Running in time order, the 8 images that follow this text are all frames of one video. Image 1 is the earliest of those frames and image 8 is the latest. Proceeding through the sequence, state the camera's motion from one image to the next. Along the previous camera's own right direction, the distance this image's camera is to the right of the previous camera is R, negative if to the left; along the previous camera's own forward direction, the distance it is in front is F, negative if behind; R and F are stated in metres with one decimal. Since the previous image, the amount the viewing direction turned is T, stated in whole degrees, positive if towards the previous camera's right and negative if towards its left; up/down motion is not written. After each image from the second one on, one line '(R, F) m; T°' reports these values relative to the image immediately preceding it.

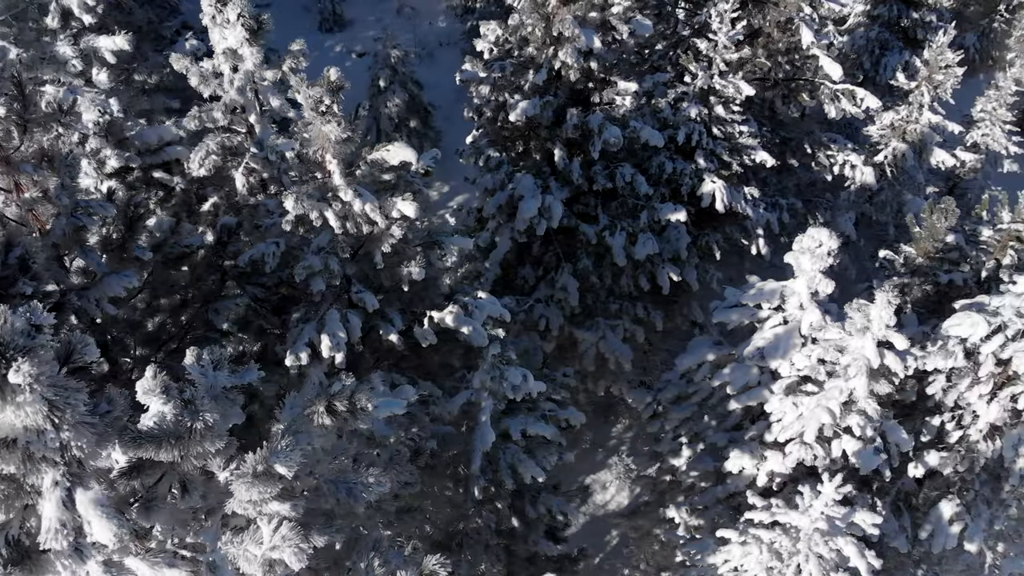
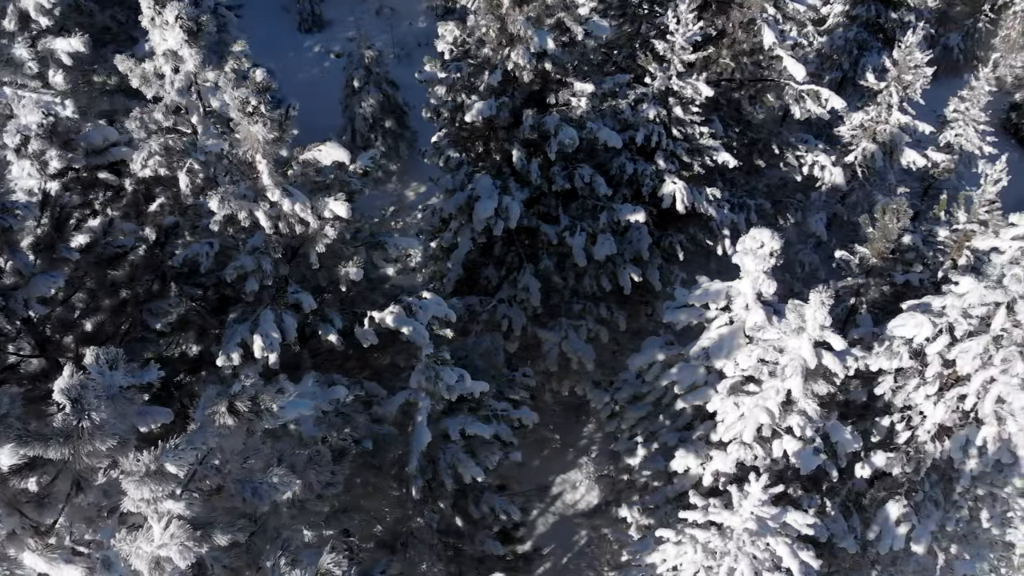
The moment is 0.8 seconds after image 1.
(+1.5, 0.0) m; 0°
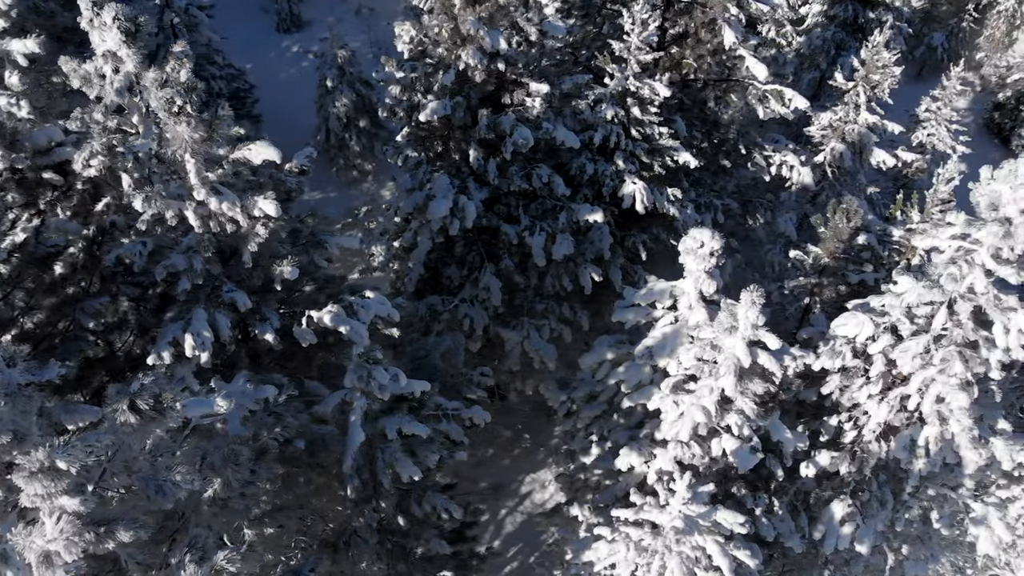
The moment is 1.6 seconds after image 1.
(+1.5, 0.0) m; 0°
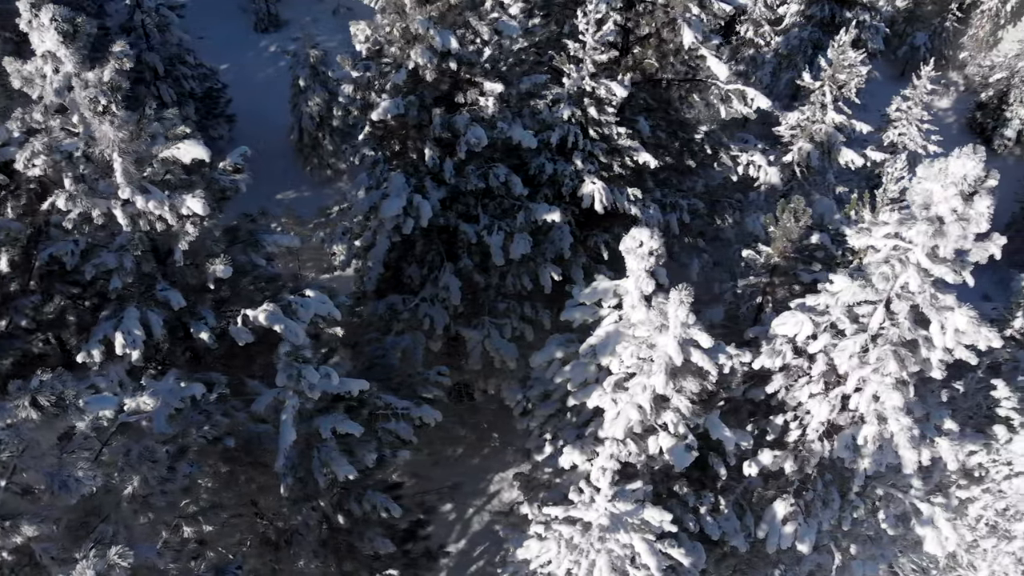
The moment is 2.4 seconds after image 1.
(+1.6, 0.0) m; 0°
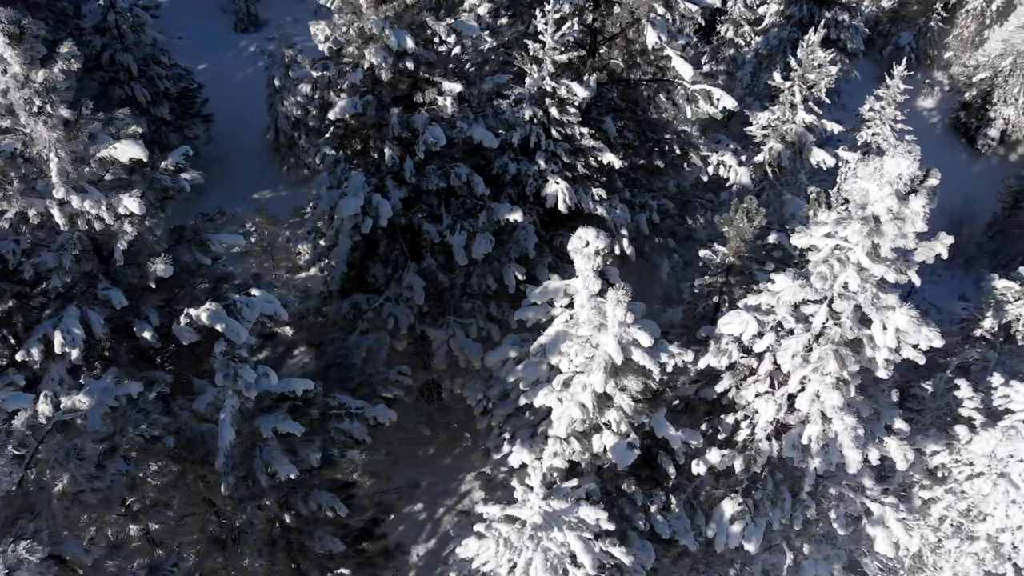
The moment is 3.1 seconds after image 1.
(+1.4, 0.0) m; 0°
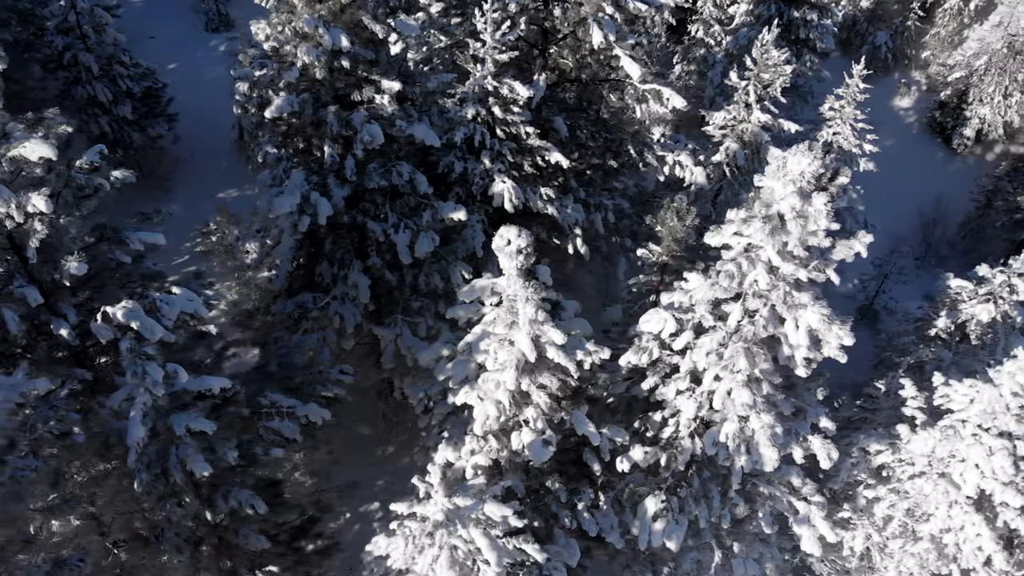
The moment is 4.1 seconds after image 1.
(+2.1, 0.0) m; 0°
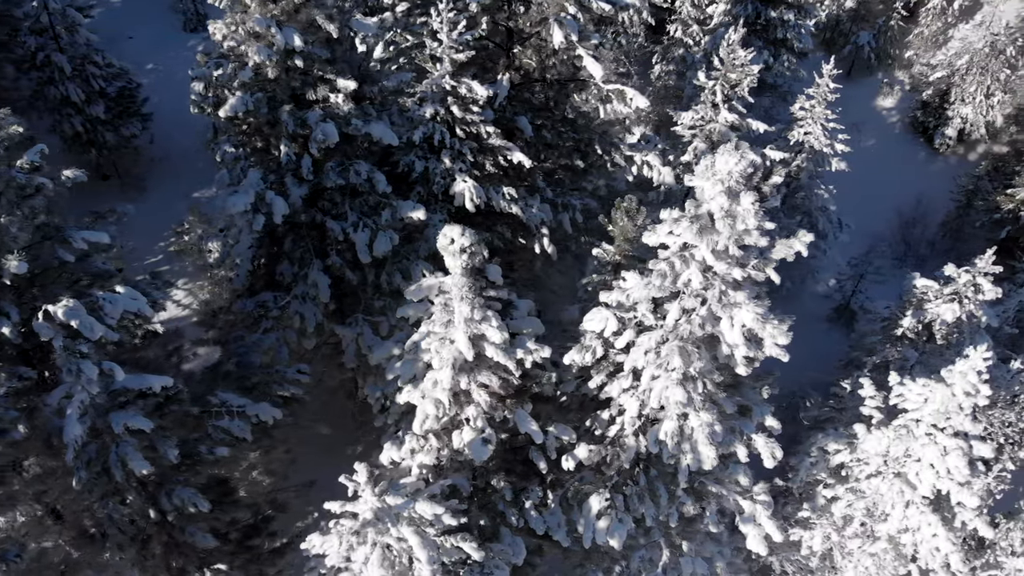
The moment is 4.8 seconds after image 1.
(+1.5, 0.0) m; 0°
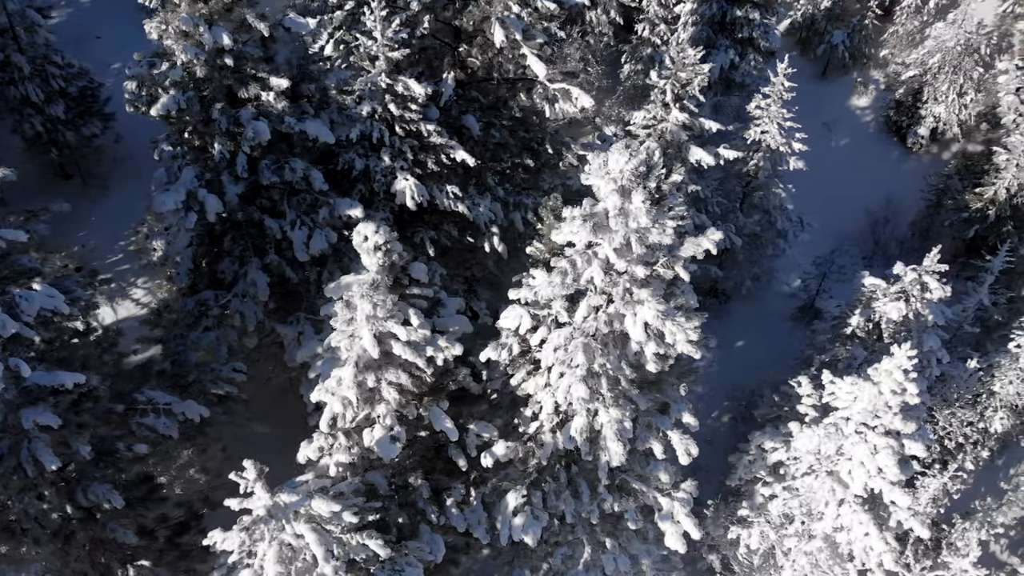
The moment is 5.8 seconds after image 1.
(+2.3, 0.0) m; 0°
